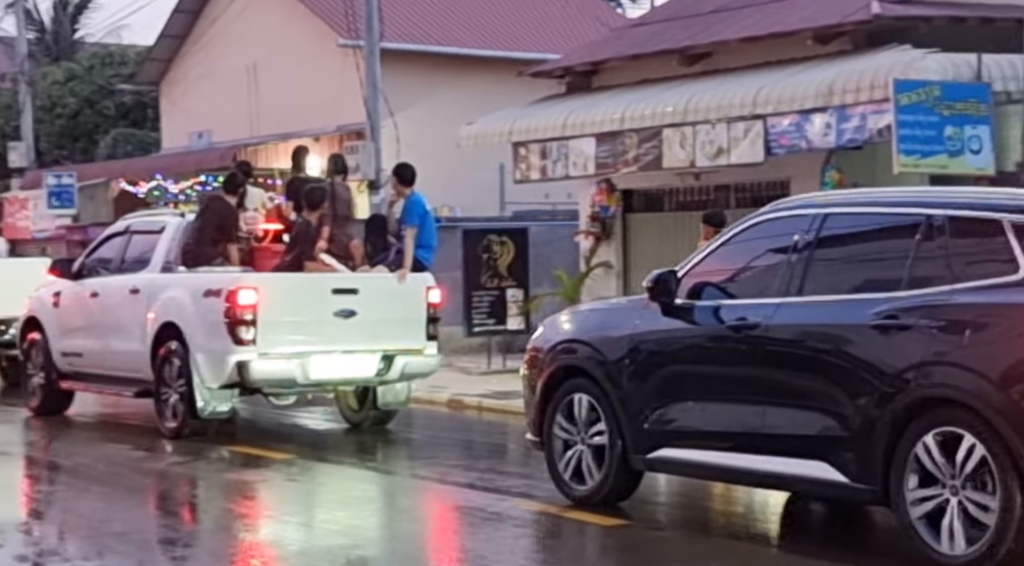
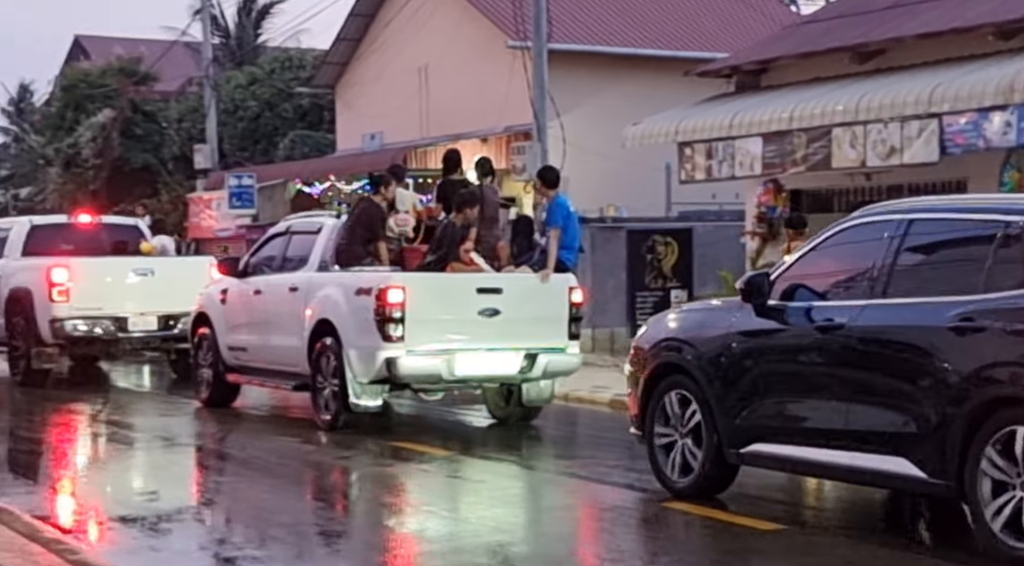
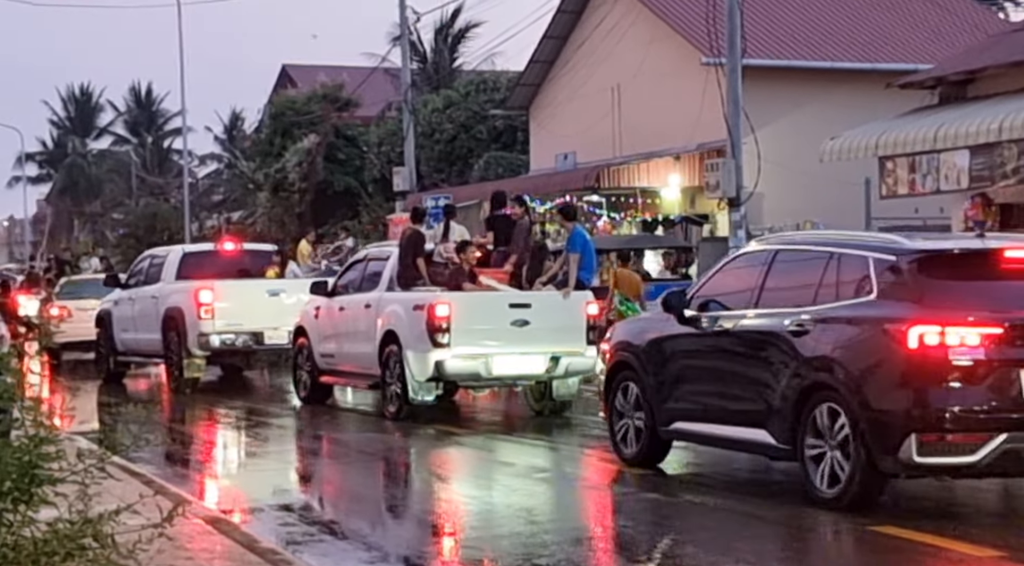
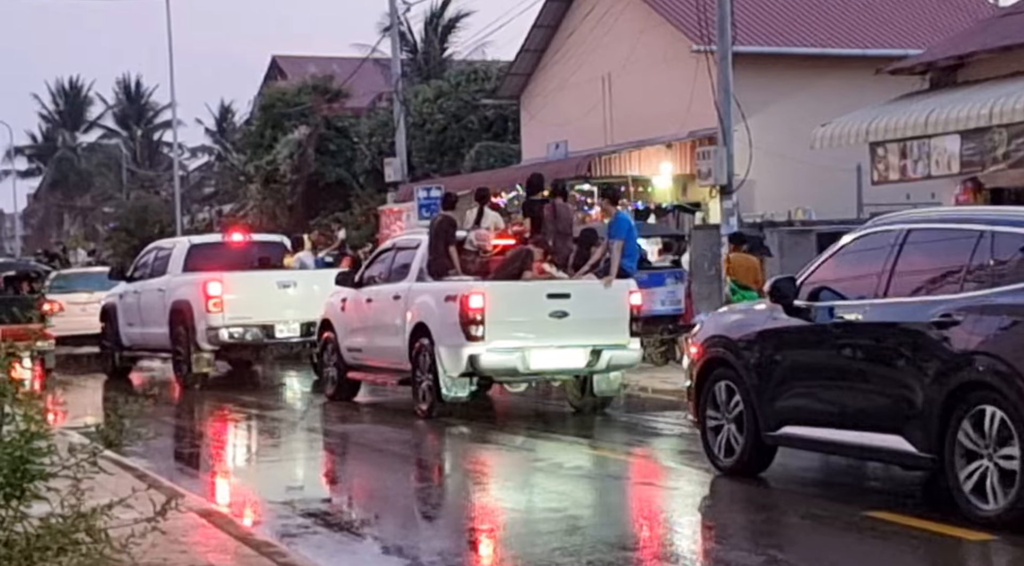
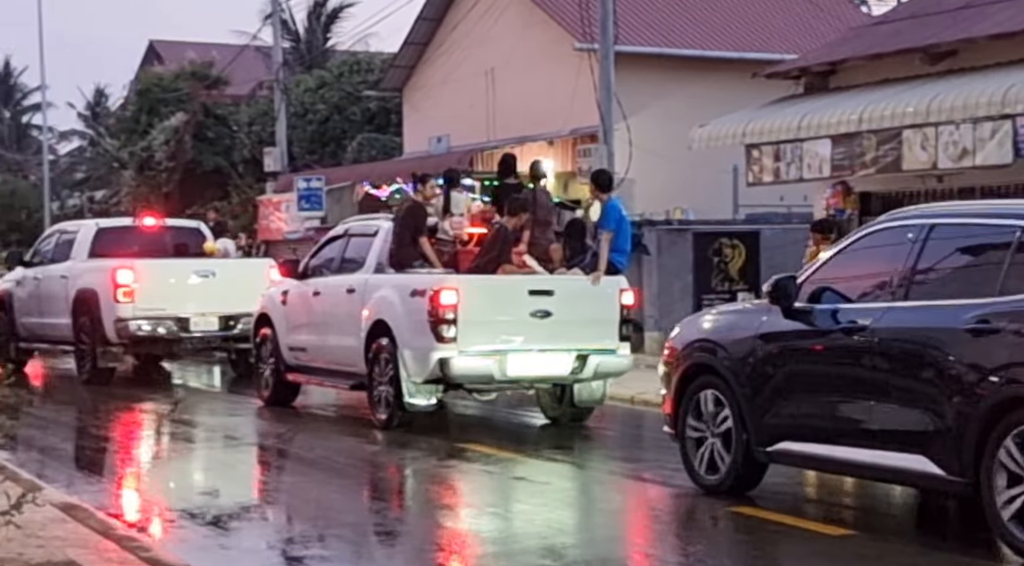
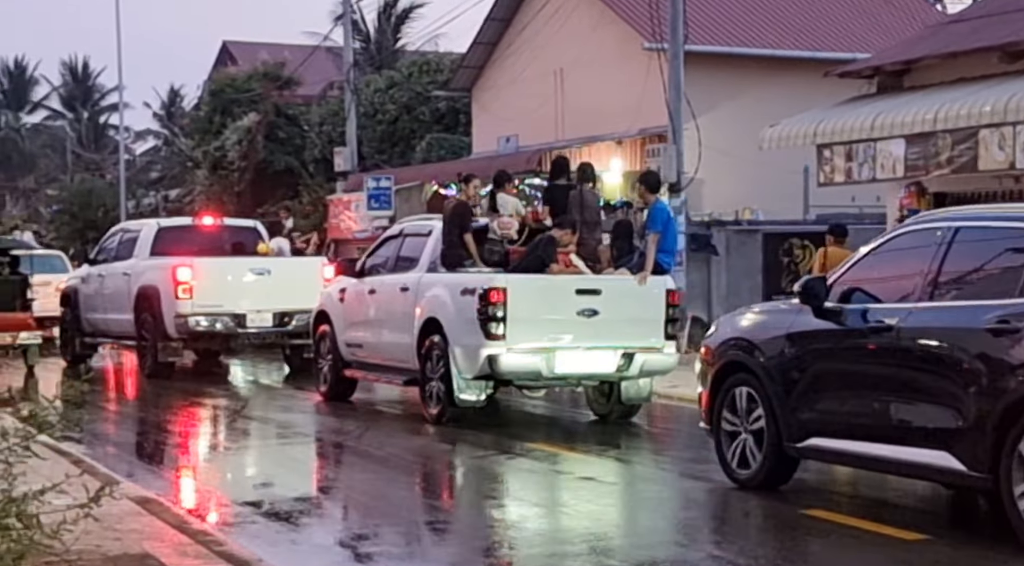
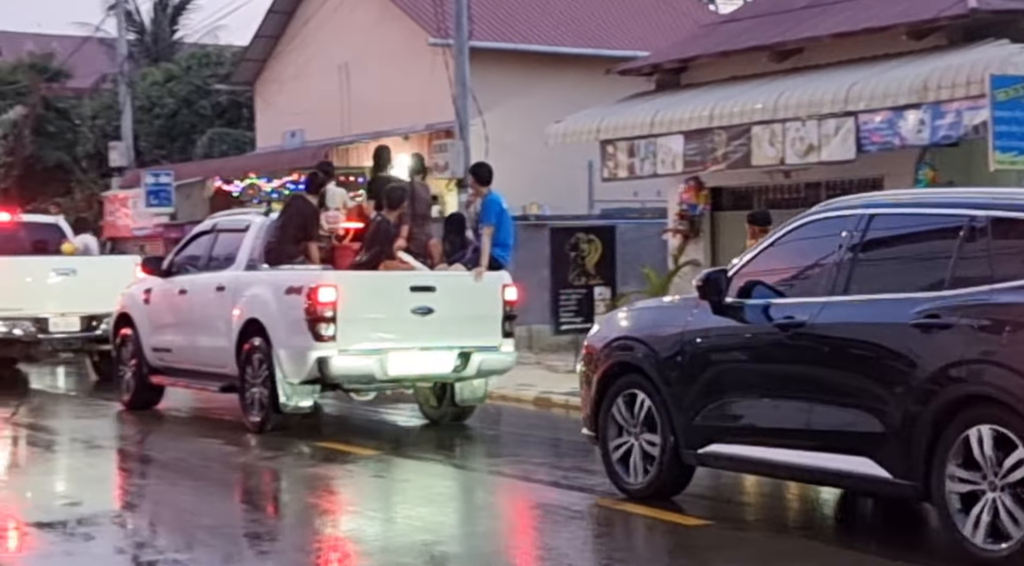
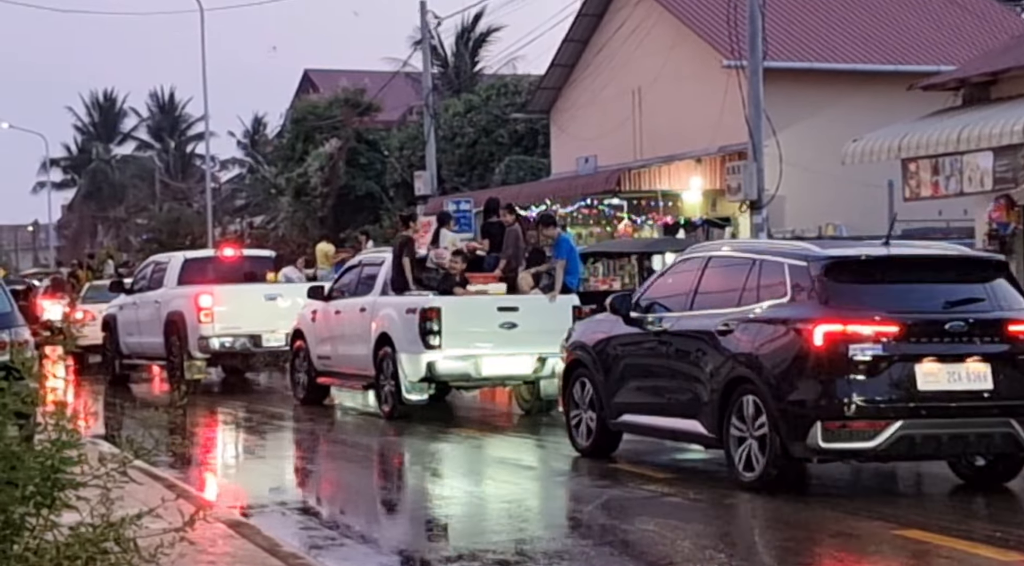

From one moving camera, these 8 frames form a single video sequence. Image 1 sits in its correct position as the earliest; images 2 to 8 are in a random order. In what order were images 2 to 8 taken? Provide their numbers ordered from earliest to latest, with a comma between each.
7, 2, 5, 6, 4, 3, 8
